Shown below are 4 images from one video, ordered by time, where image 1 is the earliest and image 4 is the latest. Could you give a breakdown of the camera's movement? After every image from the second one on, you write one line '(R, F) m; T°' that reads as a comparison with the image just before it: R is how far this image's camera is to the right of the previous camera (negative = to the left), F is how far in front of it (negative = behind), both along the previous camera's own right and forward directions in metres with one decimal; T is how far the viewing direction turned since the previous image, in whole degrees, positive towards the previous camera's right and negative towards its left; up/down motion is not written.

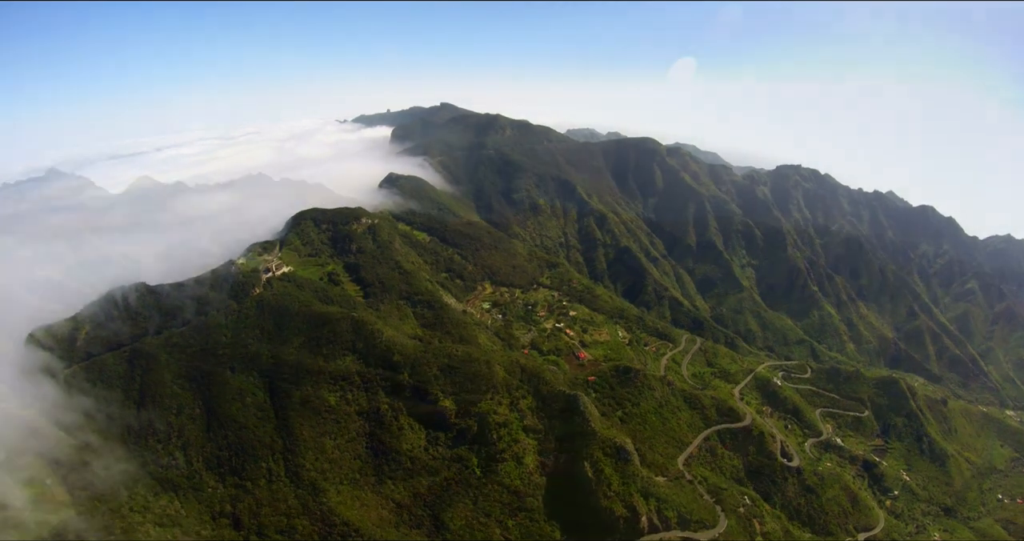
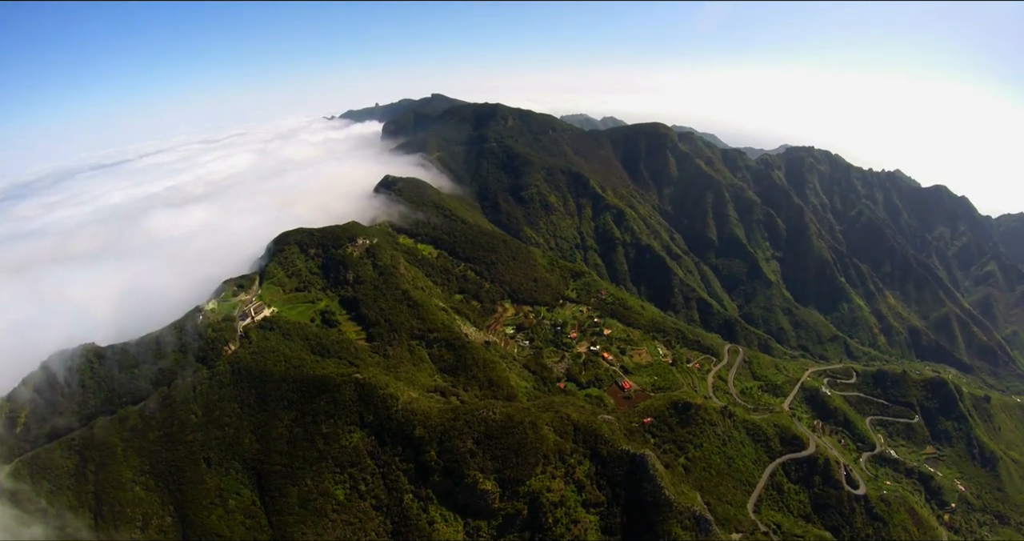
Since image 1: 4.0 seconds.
(-6.4, +15.8) m; +1°
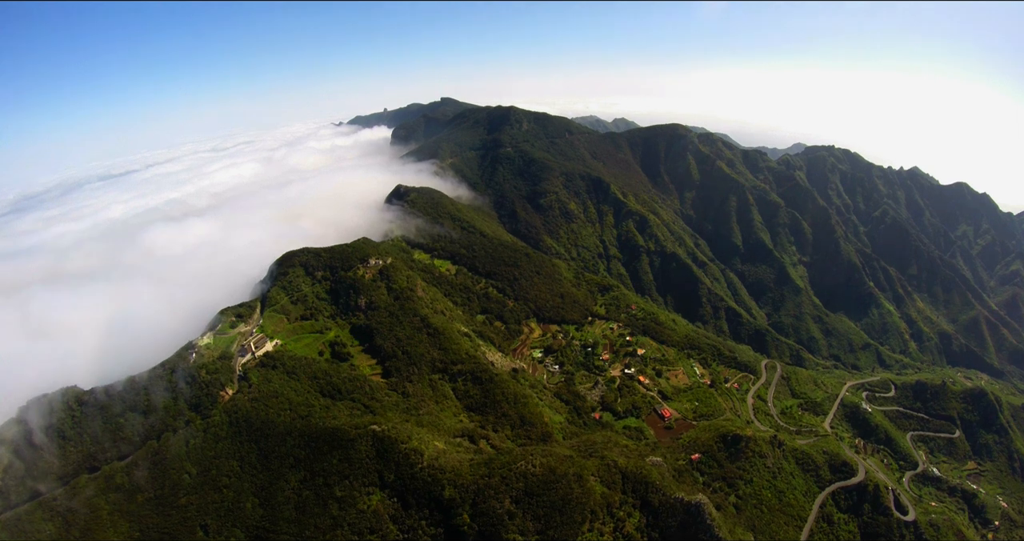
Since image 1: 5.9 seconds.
(-3.3, +6.7) m; 0°
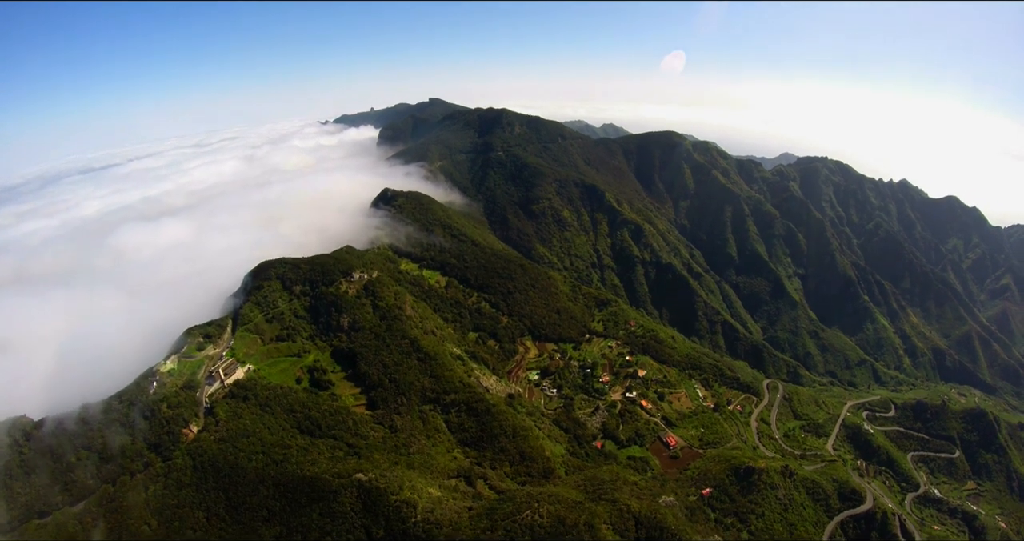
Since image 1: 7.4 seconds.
(-1.3, +5.1) m; +1°
